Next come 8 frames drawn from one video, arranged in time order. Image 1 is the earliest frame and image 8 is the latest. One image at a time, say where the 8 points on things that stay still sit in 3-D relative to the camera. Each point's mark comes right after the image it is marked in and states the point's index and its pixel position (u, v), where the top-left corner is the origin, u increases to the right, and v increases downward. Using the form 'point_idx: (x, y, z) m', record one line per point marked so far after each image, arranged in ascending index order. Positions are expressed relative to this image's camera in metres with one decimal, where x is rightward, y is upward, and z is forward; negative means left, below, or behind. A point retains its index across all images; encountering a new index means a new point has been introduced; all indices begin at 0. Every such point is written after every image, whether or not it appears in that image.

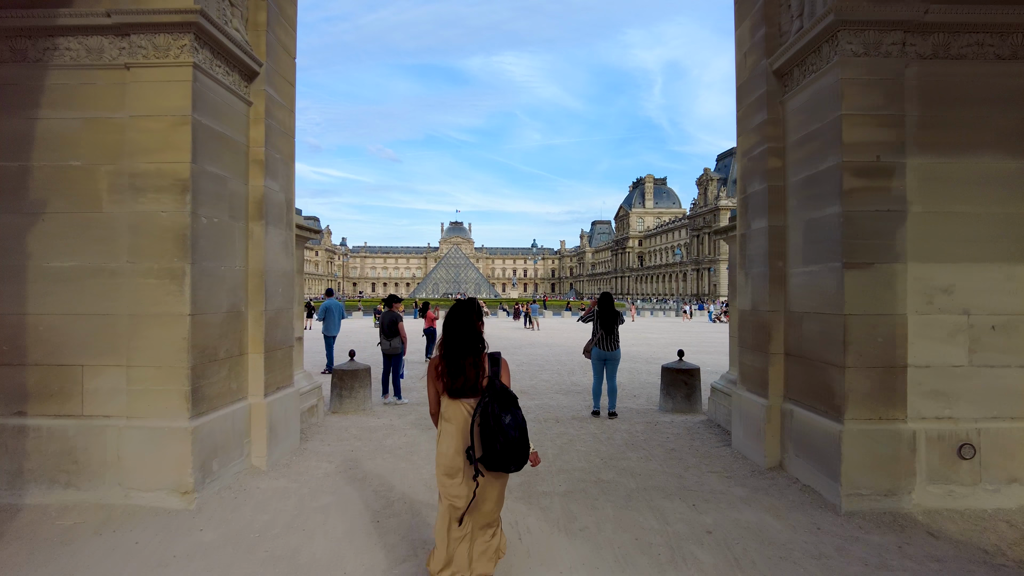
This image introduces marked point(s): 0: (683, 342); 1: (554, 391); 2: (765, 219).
0: (+5.2, -1.6, +19.5) m
1: (+0.6, -1.5, +9.0) m
2: (+1.9, +0.5, +4.9) m
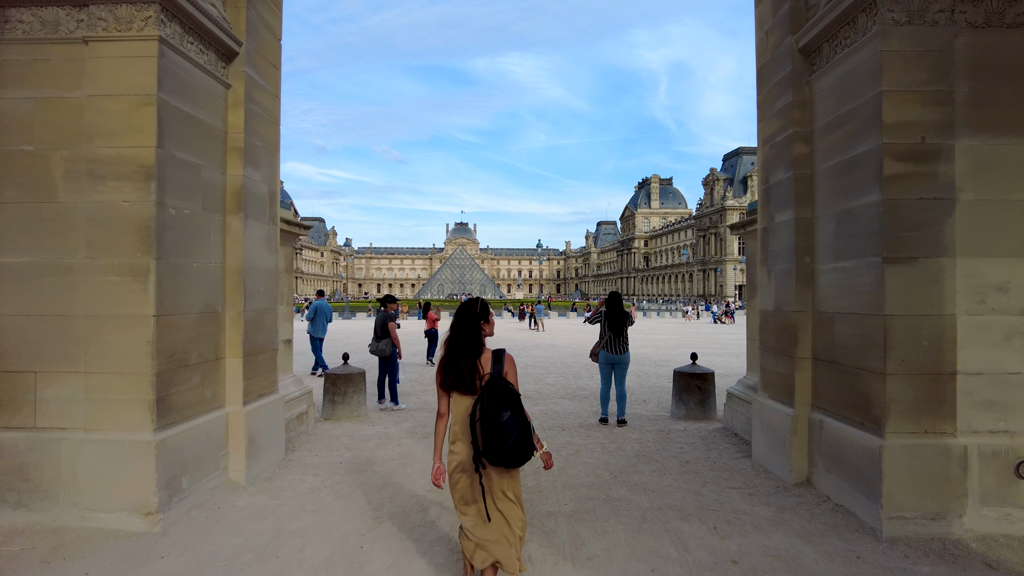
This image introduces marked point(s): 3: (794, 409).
0: (+5.3, -1.7, +19.0) m
1: (+0.6, -1.4, +8.6) m
2: (+1.9, +0.5, +4.4) m
3: (+1.9, -0.8, +4.3) m
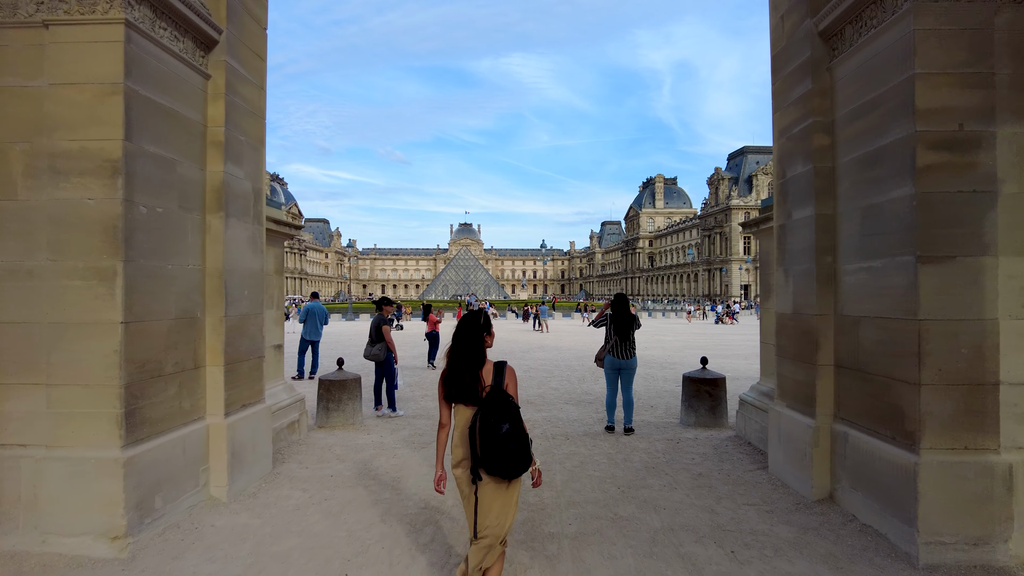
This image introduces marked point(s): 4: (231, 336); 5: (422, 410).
0: (+5.4, -1.7, +18.7) m
1: (+0.7, -1.5, +8.3) m
2: (+1.9, +0.5, +4.1) m
3: (+1.9, -0.8, +4.0) m
4: (-1.9, -0.3, +4.3) m
5: (-1.1, -1.5, +7.8) m
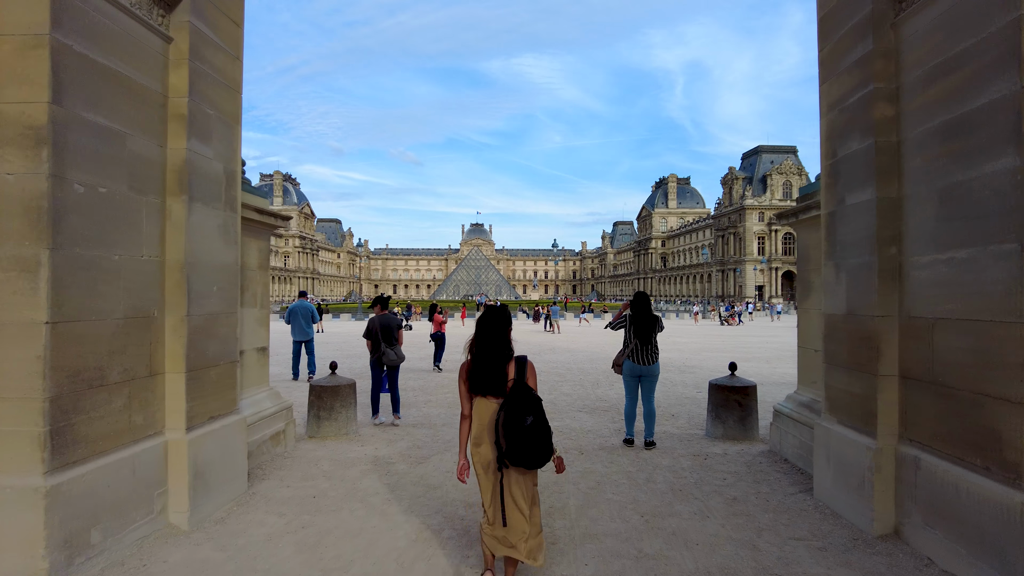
0: (+5.7, -1.7, +18.0) m
1: (+0.8, -1.4, +7.7) m
2: (+1.9, +0.5, +3.5) m
3: (+1.9, -0.8, +3.4) m
4: (-1.8, -0.3, +3.7) m
5: (-1.0, -1.5, +7.2) m
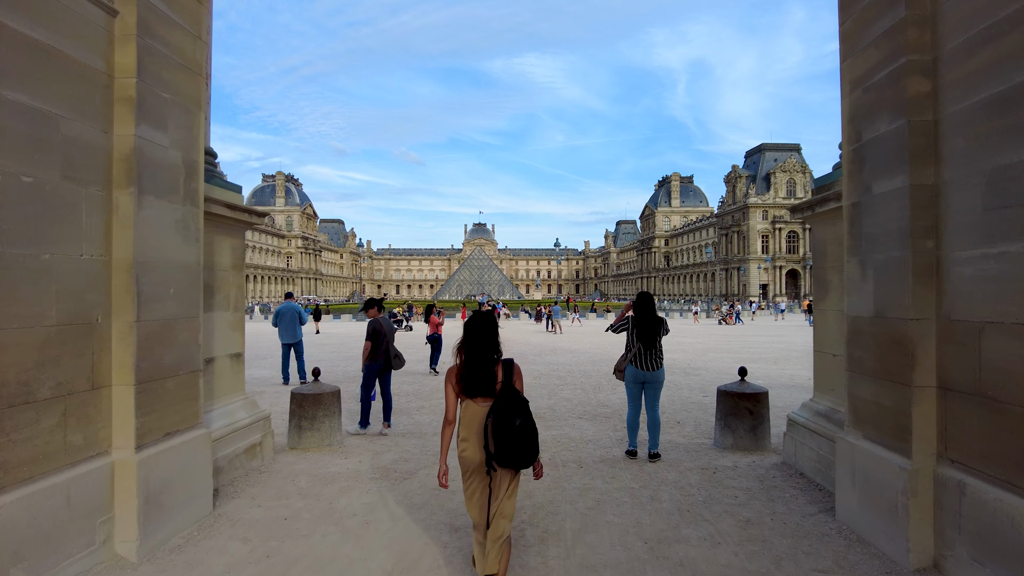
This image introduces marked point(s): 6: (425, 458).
0: (+5.7, -1.6, +17.6) m
1: (+0.7, -1.4, +7.3) m
2: (+1.9, +0.5, +3.1) m
3: (+1.9, -0.8, +3.0) m
4: (-1.9, -0.3, +3.4) m
5: (-1.0, -1.5, +6.8) m
6: (-0.7, -1.4, +5.5) m
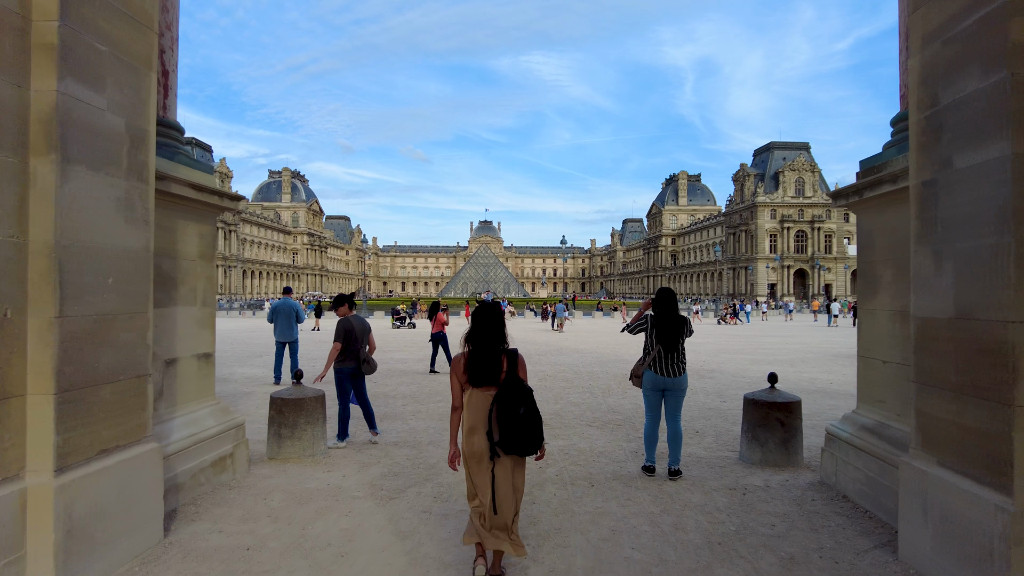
0: (+5.8, -1.6, +16.9) m
1: (+0.8, -1.4, +6.7) m
2: (+1.9, +0.6, +2.5) m
3: (+1.9, -0.8, +2.4) m
4: (-1.9, -0.3, +2.8) m
5: (-1.0, -1.4, +6.3) m
6: (-0.7, -1.4, +4.9) m
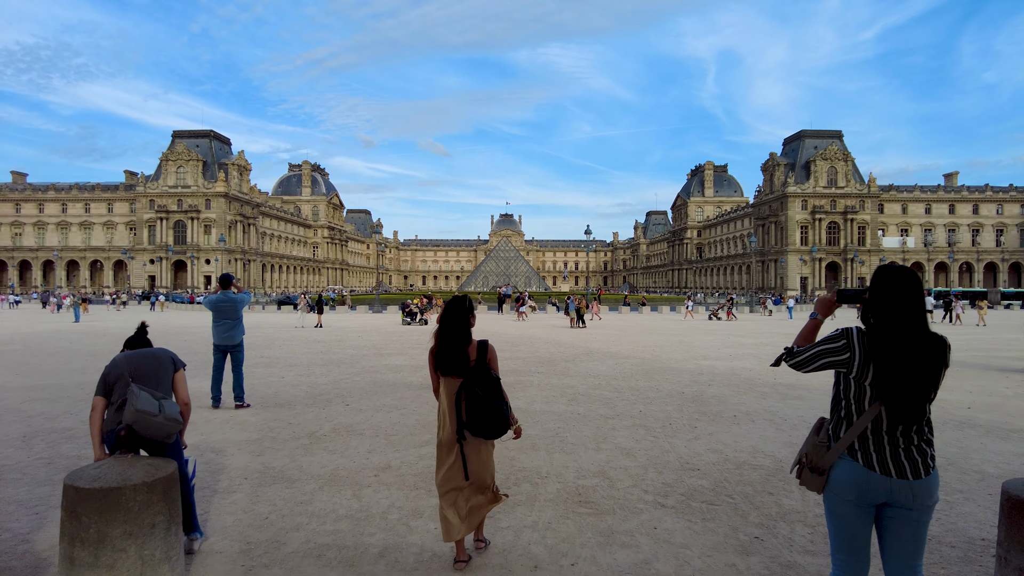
0: (+6.3, -1.4, +14.1) m
1: (+0.9, -1.3, +4.0) m
2: (+1.9, +0.6, -0.2) m
3: (+1.8, -0.7, -0.3) m
4: (-1.9, -0.2, +0.2) m
5: (-0.9, -1.3, +3.6) m
6: (-0.7, -1.3, +2.3) m
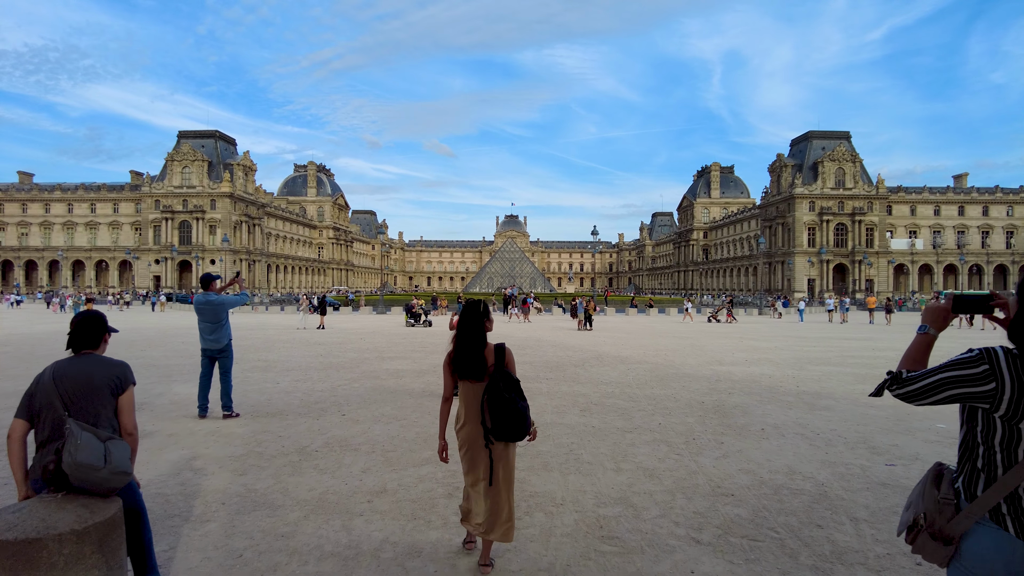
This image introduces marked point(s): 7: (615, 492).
0: (+6.4, -1.5, +13.5) m
1: (+0.9, -1.3, +3.5) m
2: (+1.9, +0.6, -0.8) m
3: (+1.9, -0.7, -0.8) m
4: (-1.9, -0.2, -0.3) m
5: (-0.8, -1.3, +3.1) m
6: (-0.6, -1.3, +1.7) m
7: (+0.7, -1.3, +4.2) m
